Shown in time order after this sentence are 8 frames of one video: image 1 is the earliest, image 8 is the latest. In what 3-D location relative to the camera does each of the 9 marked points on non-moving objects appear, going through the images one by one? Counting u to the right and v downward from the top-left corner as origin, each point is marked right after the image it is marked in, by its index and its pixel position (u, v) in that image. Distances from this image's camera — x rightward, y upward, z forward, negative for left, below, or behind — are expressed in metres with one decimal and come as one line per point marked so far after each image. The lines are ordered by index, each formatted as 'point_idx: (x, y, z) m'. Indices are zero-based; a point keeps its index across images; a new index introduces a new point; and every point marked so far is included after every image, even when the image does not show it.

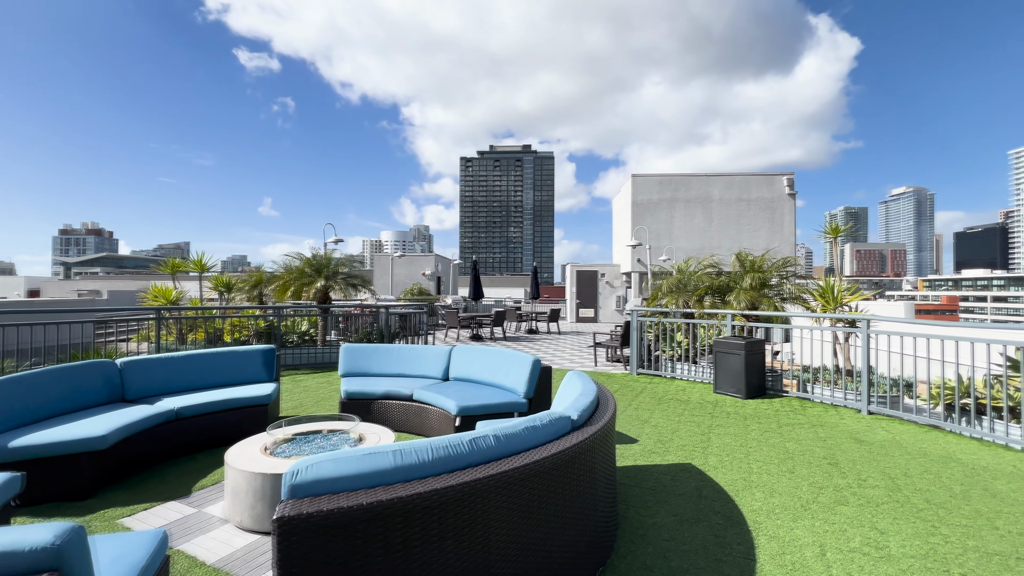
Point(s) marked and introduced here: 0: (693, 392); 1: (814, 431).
0: (+2.3, -1.3, +5.8) m
1: (+2.8, -1.3, +4.1) m
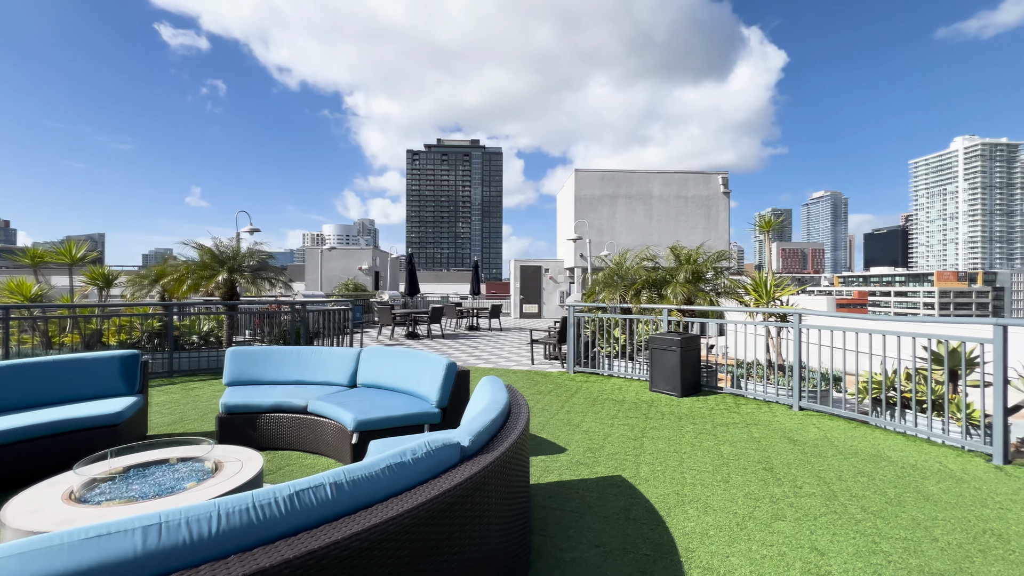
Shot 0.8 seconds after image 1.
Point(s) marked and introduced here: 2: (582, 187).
0: (+1.4, -1.3, +5.5) m
1: (+2.1, -1.3, +3.9) m
2: (+2.8, +3.9, +17.6) m
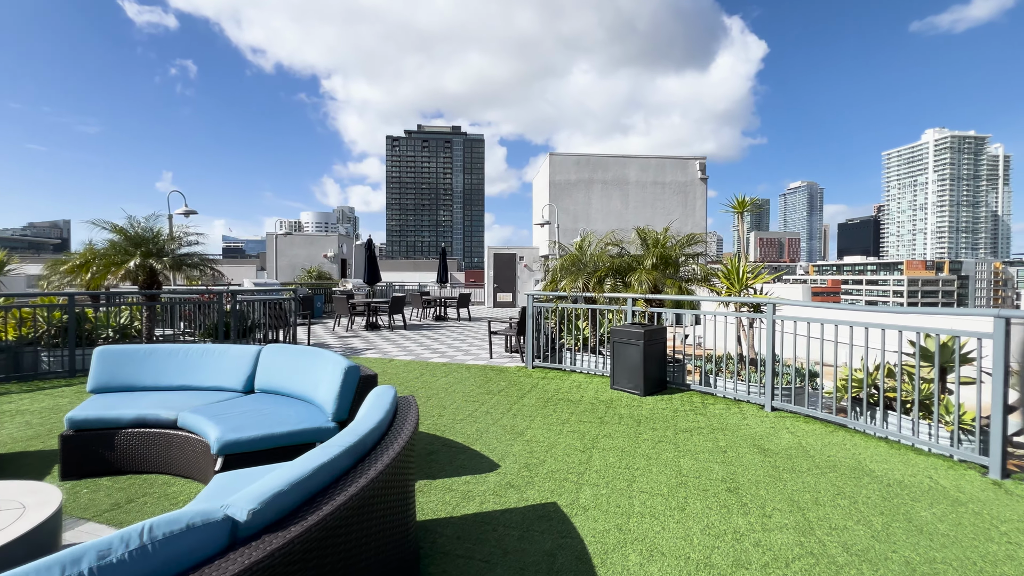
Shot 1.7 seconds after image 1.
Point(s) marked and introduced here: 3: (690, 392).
0: (+0.8, -1.1, +5.0) m
1: (+1.5, -1.1, +3.4) m
2: (+1.7, +4.4, +17.0) m
3: (+1.9, -1.1, +4.8) m
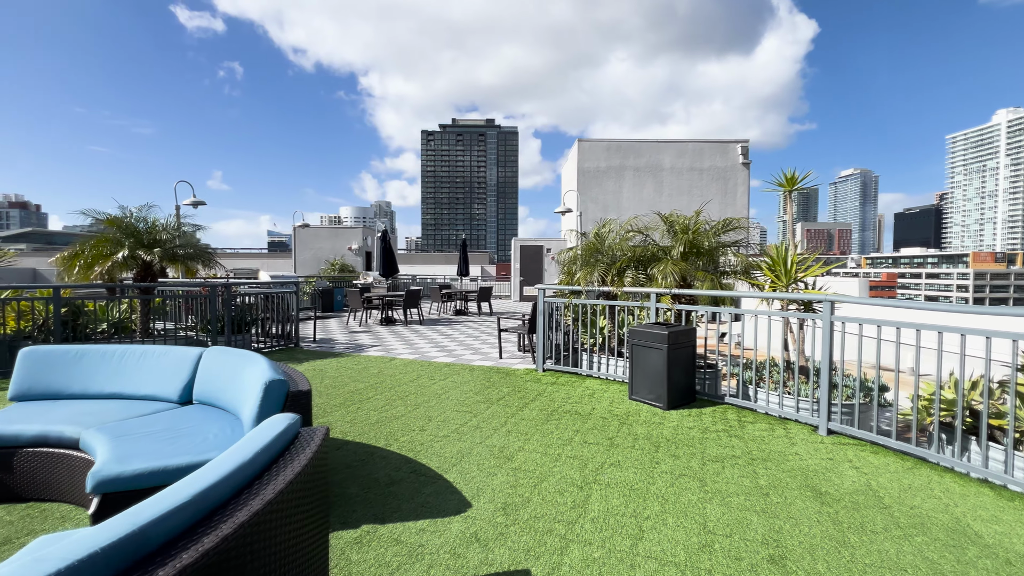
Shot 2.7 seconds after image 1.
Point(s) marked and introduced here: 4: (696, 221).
0: (+0.8, -1.1, +4.3) m
1: (+1.4, -1.1, +2.7) m
2: (+2.6, +4.6, +16.1) m
3: (+1.9, -1.1, +4.1) m
4: (+2.3, +0.8, +5.6) m
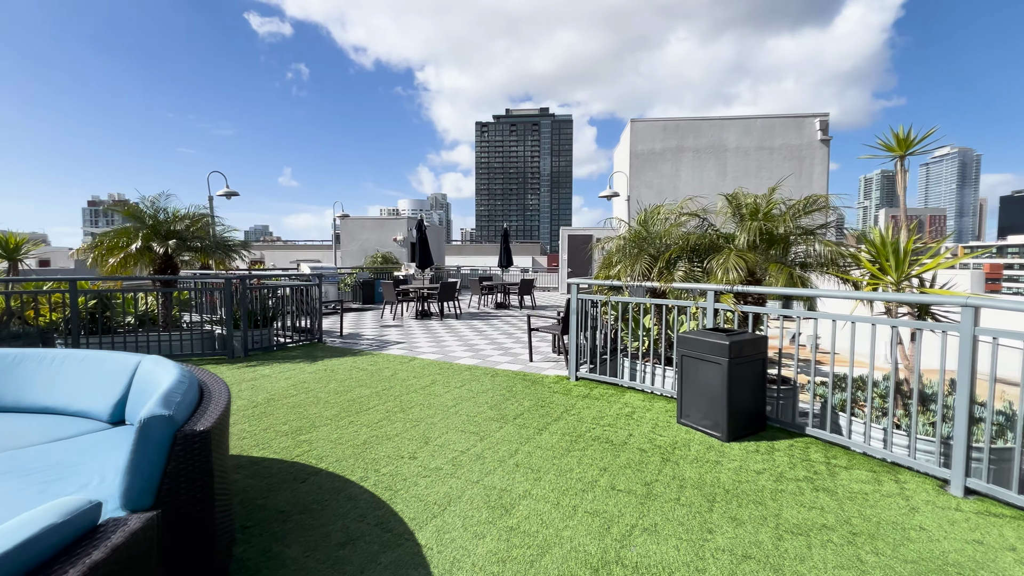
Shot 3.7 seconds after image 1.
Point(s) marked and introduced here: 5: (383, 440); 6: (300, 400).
0: (+1.0, -1.0, +3.5) m
1: (+1.4, -1.1, +1.8) m
2: (+4.2, +4.9, +14.9) m
3: (+2.0, -1.0, +3.1) m
4: (+2.6, +0.9, +4.6) m
5: (-0.9, -1.1, +3.1) m
6: (-1.9, -1.0, +4.0) m
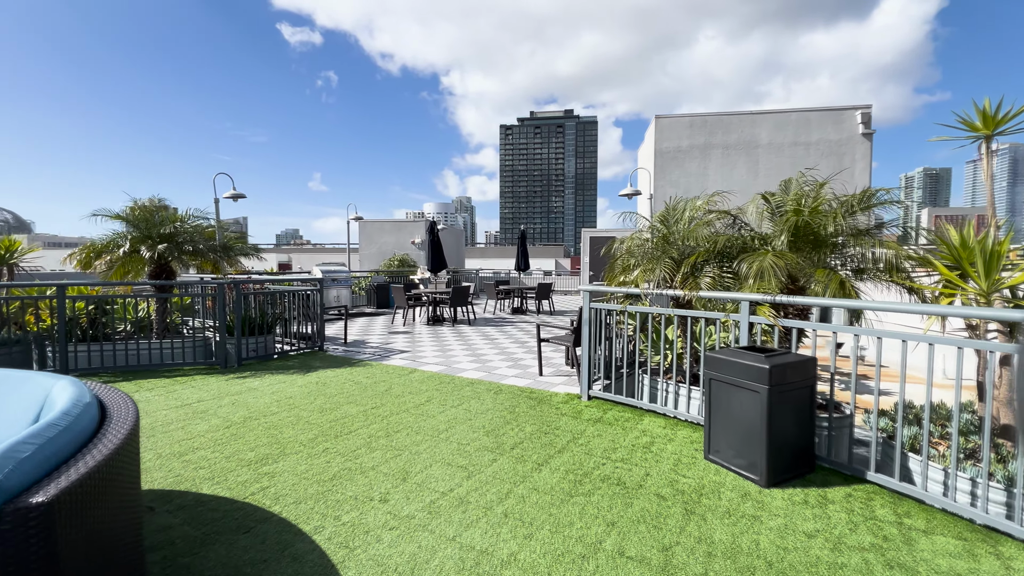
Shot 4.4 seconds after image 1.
0: (+1.0, -1.1, +2.9) m
1: (+1.3, -1.2, +1.3) m
2: (+4.8, +4.7, +14.2) m
3: (+2.0, -1.1, +2.5) m
4: (+2.7, +0.8, +4.0) m
5: (-0.9, -1.1, +2.7) m
6: (-1.9, -1.1, +3.6) m
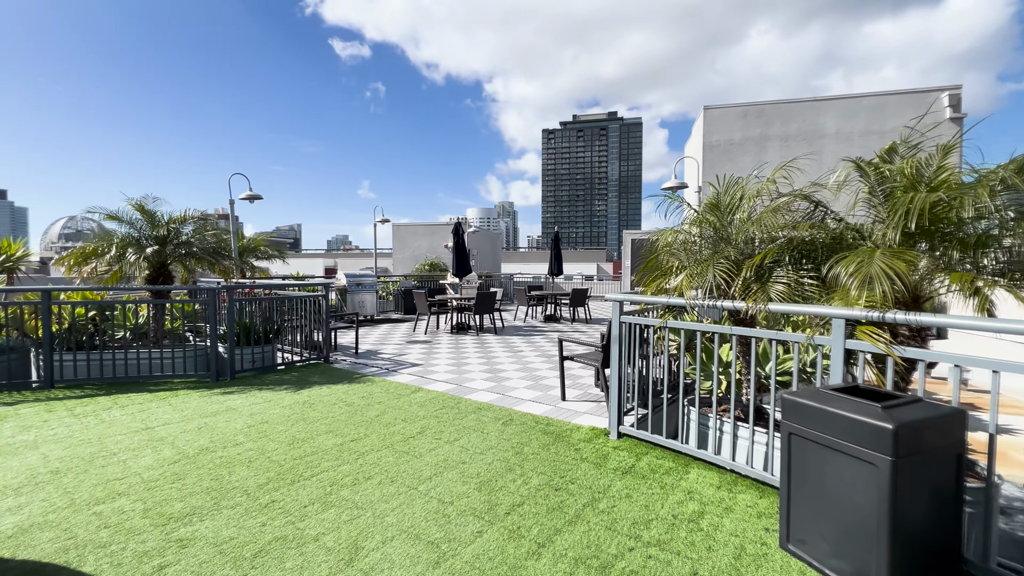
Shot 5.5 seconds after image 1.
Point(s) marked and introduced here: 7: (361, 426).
0: (+0.9, -1.1, +2.1) m
1: (+1.1, -1.2, +0.4) m
2: (+5.8, +4.6, +13.0) m
3: (+1.9, -1.2, +1.6) m
4: (+2.7, +0.7, +3.0) m
5: (-1.0, -1.2, +2.0) m
6: (-1.8, -1.1, +3.0) m
7: (-1.2, -1.1, +3.6) m
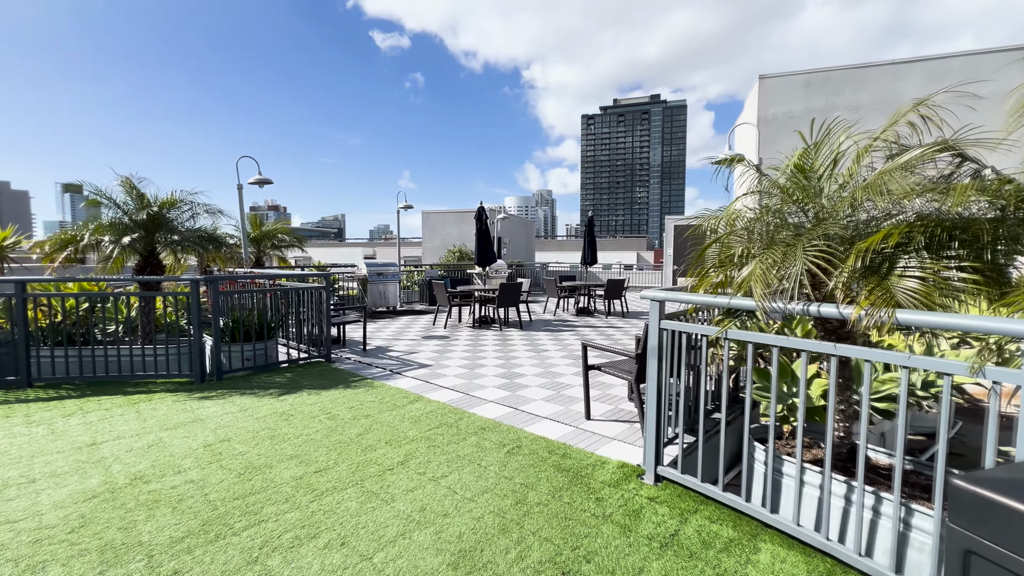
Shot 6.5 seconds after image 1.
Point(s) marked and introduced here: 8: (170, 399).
0: (+0.8, -1.1, +1.3) m
1: (+0.8, -1.2, -0.4) m
2: (+6.7, +4.8, +11.6) m
3: (+1.8, -1.2, +0.7) m
4: (+2.7, +0.7, +2.0) m
5: (-1.1, -1.2, +1.3) m
6: (-1.8, -1.1, +2.4) m
7: (-1.2, -1.1, +2.9) m
8: (-3.0, -1.0, +3.9) m
